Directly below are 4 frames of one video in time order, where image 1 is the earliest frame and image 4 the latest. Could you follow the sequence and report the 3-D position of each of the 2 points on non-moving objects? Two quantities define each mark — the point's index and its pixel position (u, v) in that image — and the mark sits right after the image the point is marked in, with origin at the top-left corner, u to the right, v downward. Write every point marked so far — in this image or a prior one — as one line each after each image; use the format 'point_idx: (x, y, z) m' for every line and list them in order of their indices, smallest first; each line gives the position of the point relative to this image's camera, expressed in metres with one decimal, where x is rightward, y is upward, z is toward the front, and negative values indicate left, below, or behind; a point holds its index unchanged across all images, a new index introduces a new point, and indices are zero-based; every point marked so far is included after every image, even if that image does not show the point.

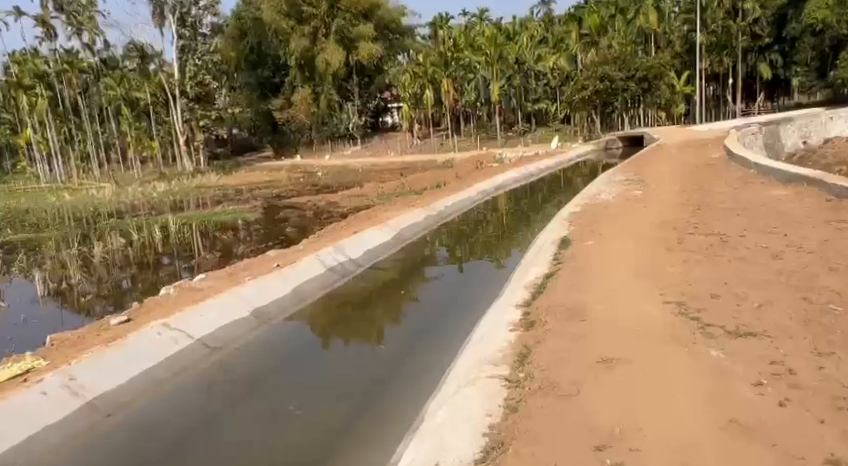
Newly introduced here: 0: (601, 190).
0: (+4.6, +1.1, +14.2) m
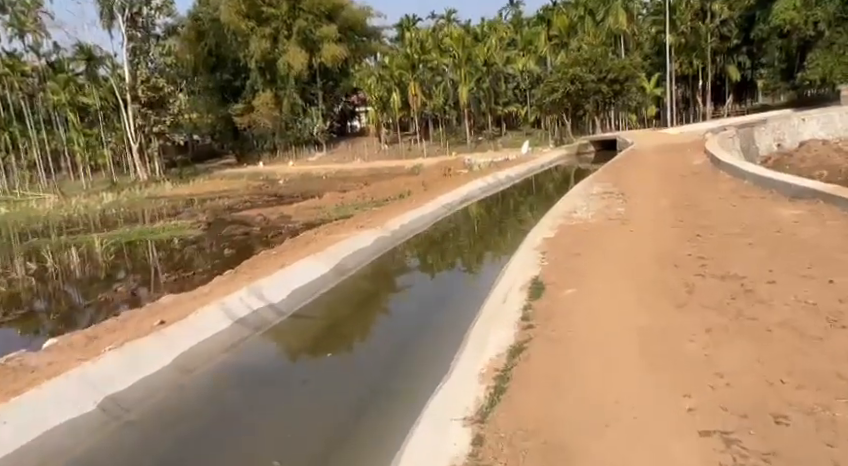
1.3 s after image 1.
0: (+3.5, +0.6, +12.4) m
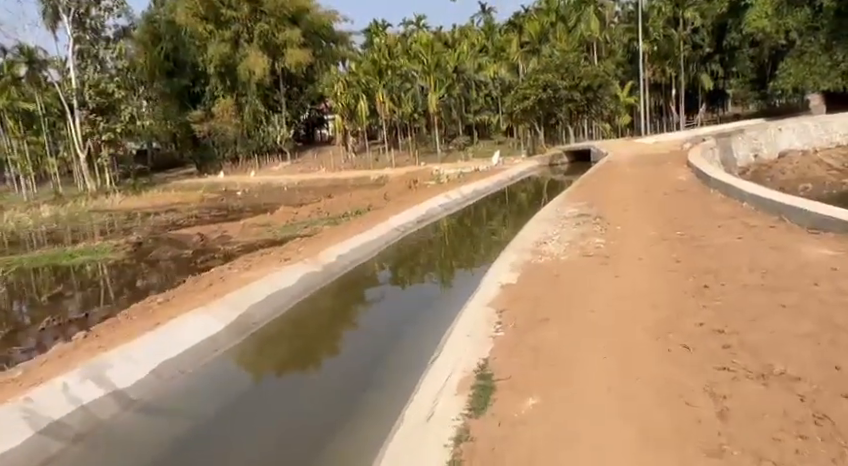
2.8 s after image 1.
0: (+2.3, 0.0, +10.3) m
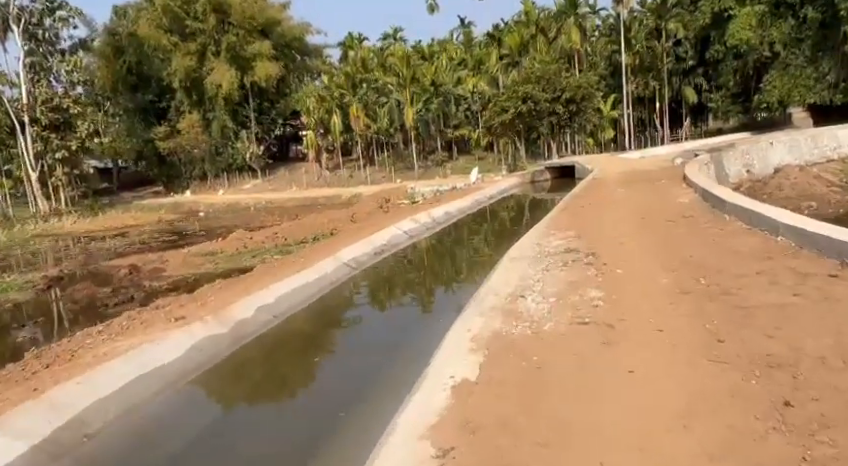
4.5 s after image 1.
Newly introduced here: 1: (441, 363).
0: (+1.5, -0.6, +7.8) m
1: (+0.2, -1.2, +5.3) m
